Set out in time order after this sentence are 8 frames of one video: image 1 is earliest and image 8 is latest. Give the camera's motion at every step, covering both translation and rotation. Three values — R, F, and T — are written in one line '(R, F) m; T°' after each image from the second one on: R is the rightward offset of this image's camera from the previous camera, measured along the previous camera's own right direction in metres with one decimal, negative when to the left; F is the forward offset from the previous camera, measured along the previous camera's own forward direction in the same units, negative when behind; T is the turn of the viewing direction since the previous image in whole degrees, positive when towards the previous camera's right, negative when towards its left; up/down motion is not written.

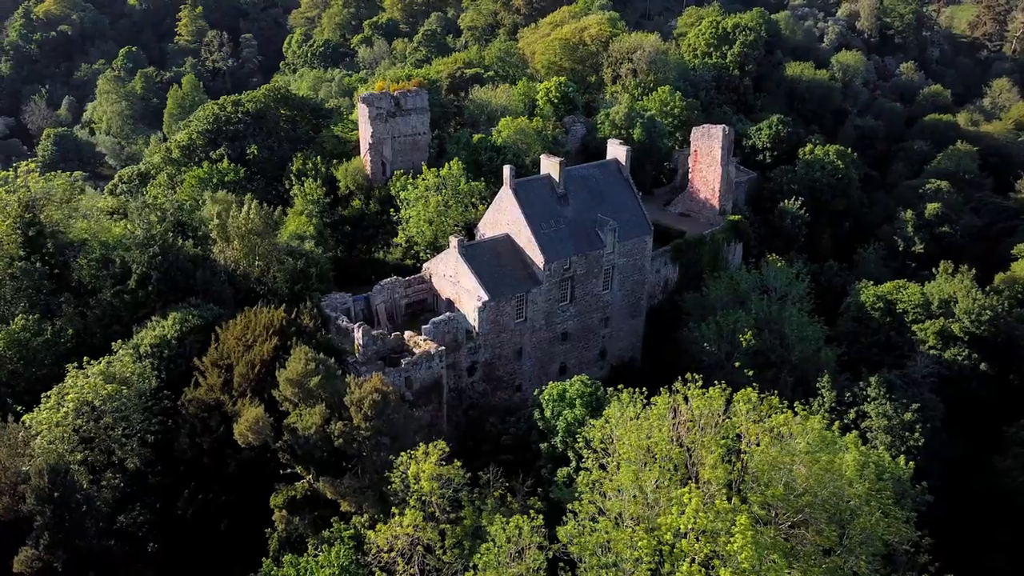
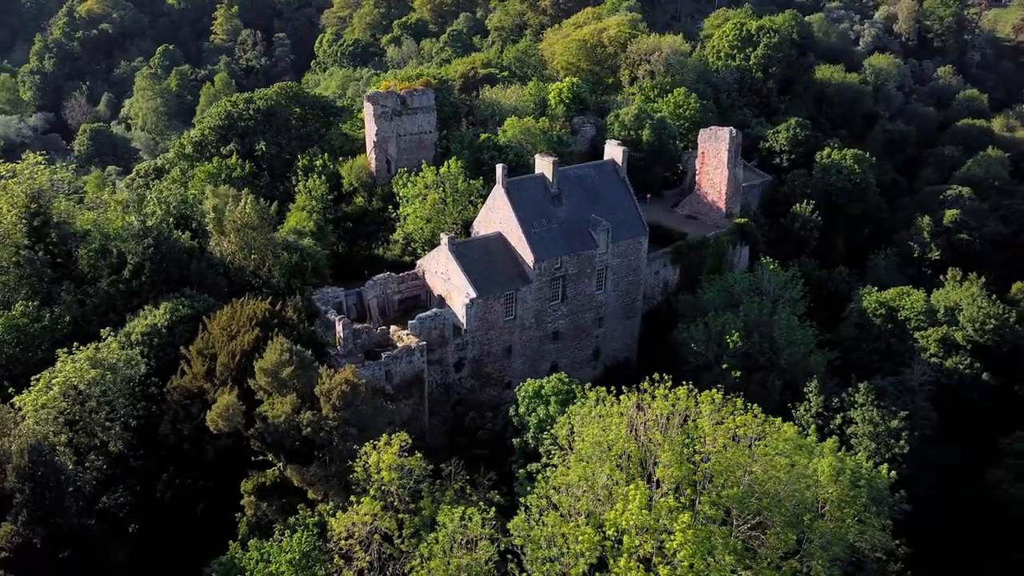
(+2.2, -0.3) m; -3°
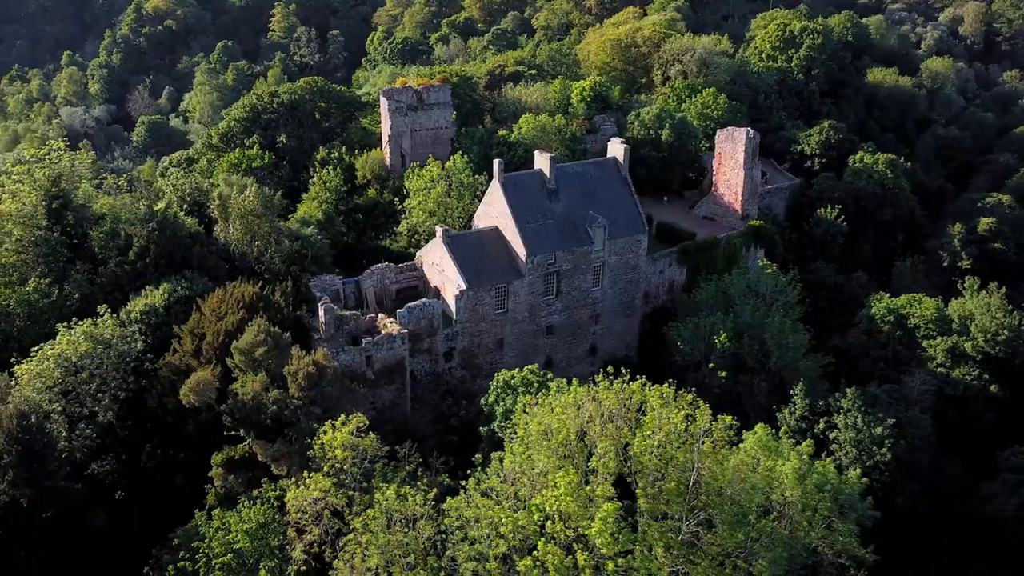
(+3.3, -0.4) m; -4°
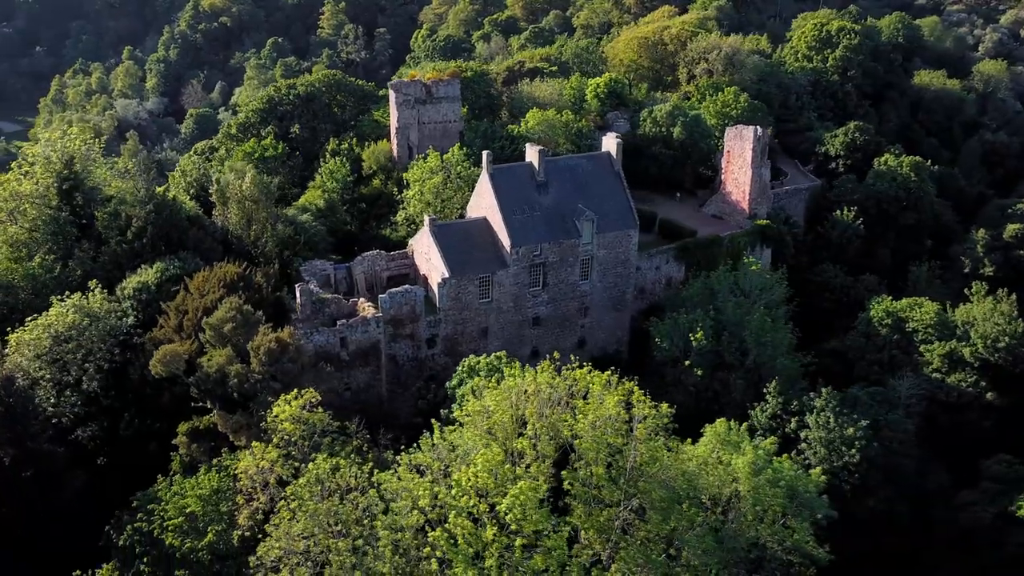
(+3.5, -0.4) m; -4°
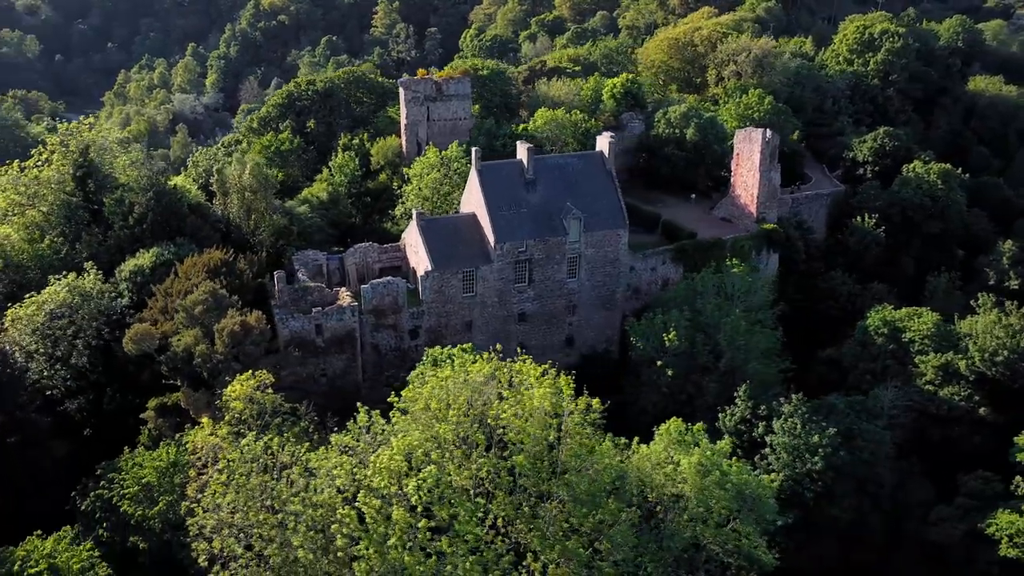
(+3.9, -0.4) m; -4°
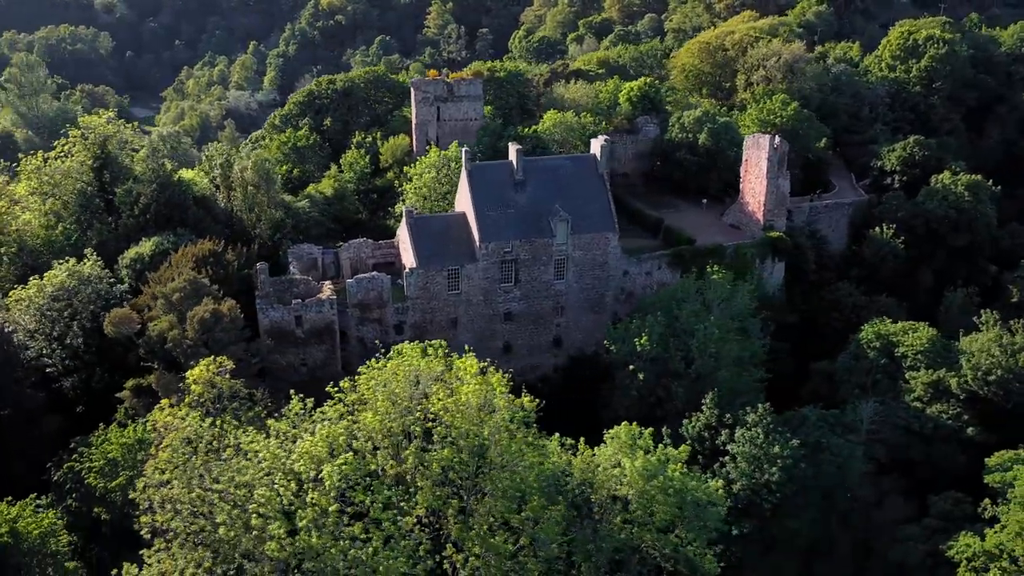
(+4.0, -0.4) m; -5°
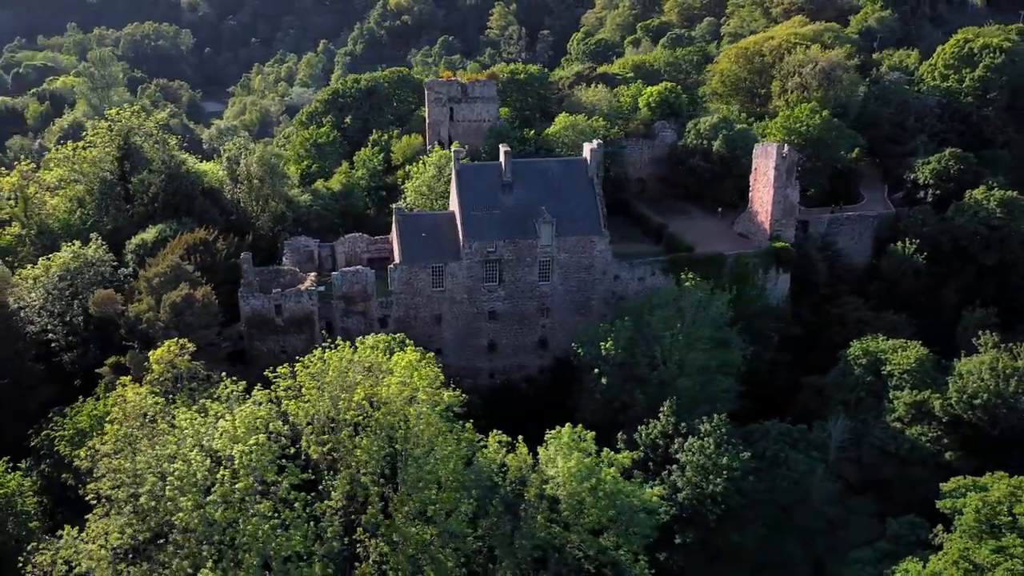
(+4.9, -0.4) m; -5°
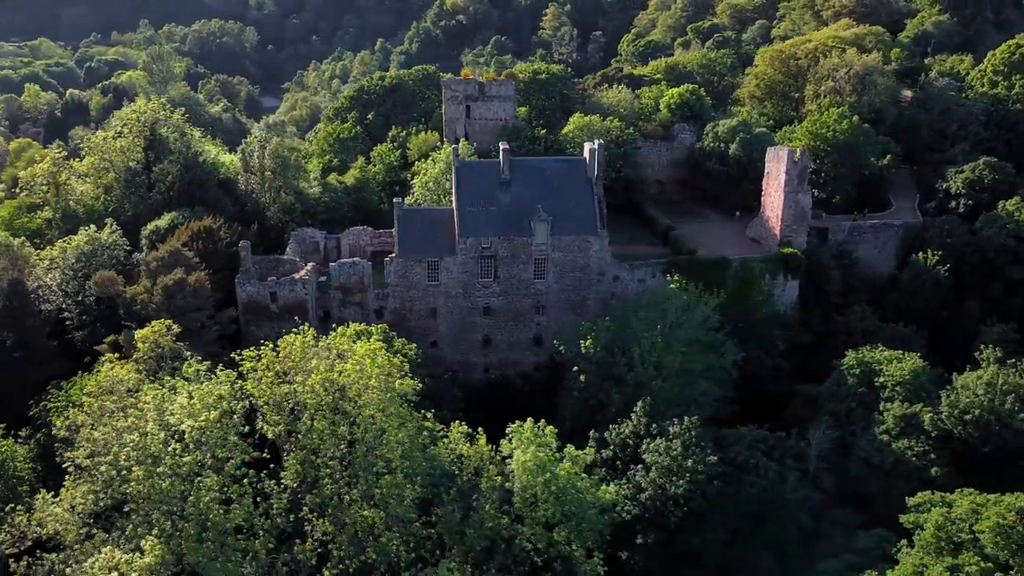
(+3.6, -0.4) m; -4°
